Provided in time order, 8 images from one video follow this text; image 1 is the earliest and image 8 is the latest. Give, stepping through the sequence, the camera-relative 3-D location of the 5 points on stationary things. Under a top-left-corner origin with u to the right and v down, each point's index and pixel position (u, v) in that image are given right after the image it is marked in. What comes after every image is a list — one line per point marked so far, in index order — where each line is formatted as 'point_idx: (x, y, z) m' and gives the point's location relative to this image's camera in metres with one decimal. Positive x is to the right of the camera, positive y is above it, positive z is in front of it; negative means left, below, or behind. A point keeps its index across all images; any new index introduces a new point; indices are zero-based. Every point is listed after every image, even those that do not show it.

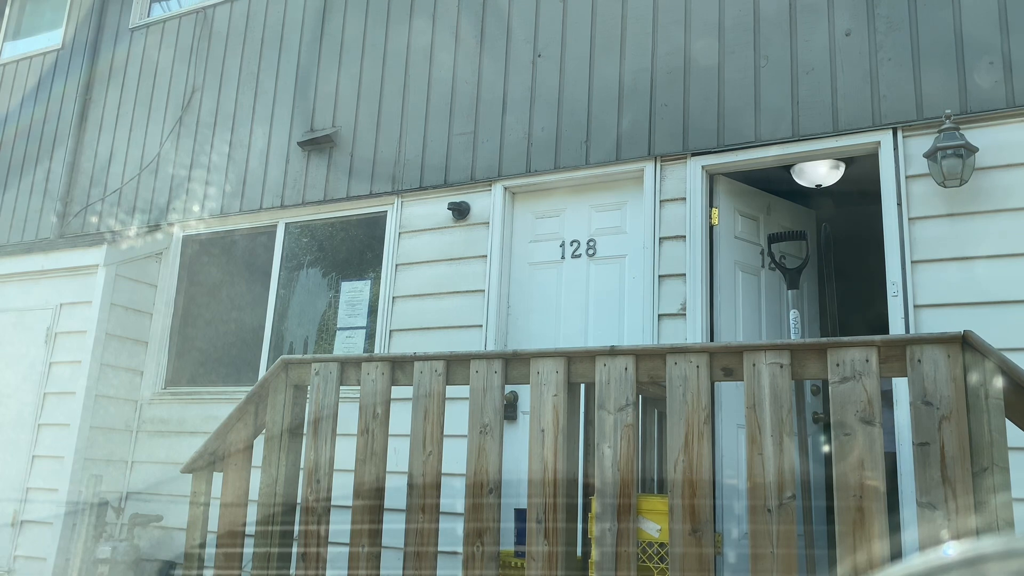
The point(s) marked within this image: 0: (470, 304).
0: (-0.2, -0.1, +4.6) m
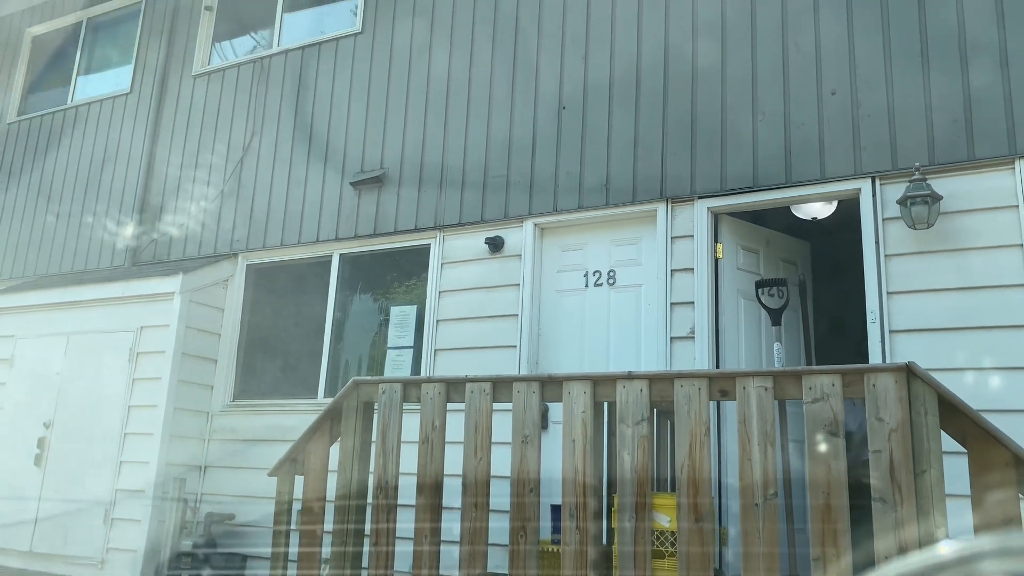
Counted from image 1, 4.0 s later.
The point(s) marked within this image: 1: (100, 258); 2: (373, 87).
0: (0.0, -0.2, +5.2) m
1: (-3.5, +0.3, +7.2) m
2: (-1.0, +1.5, +6.2) m
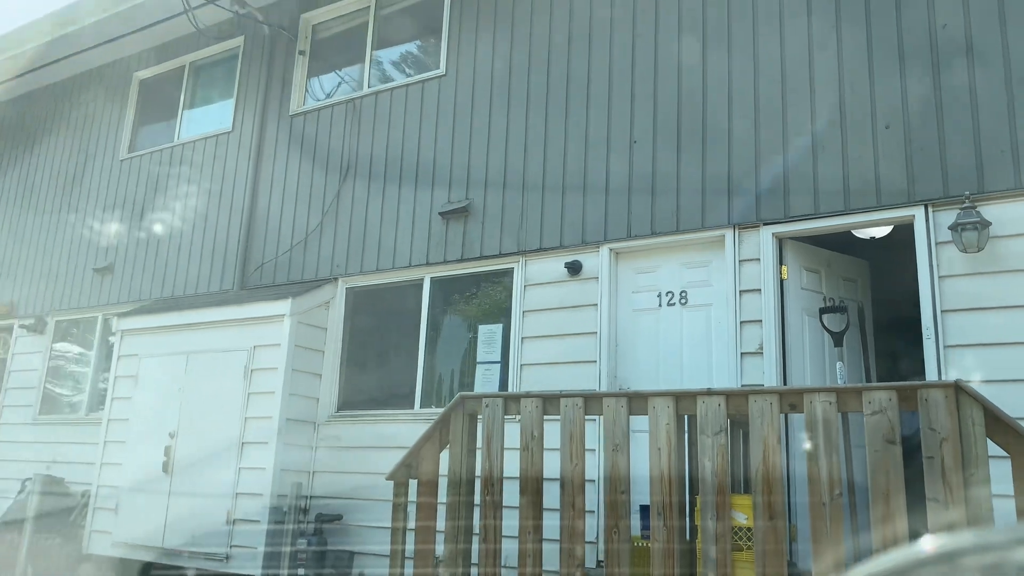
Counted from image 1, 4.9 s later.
0: (+0.5, -0.4, +5.7) m
1: (-2.9, +0.1, +7.9) m
2: (-0.4, +1.3, +6.8) m
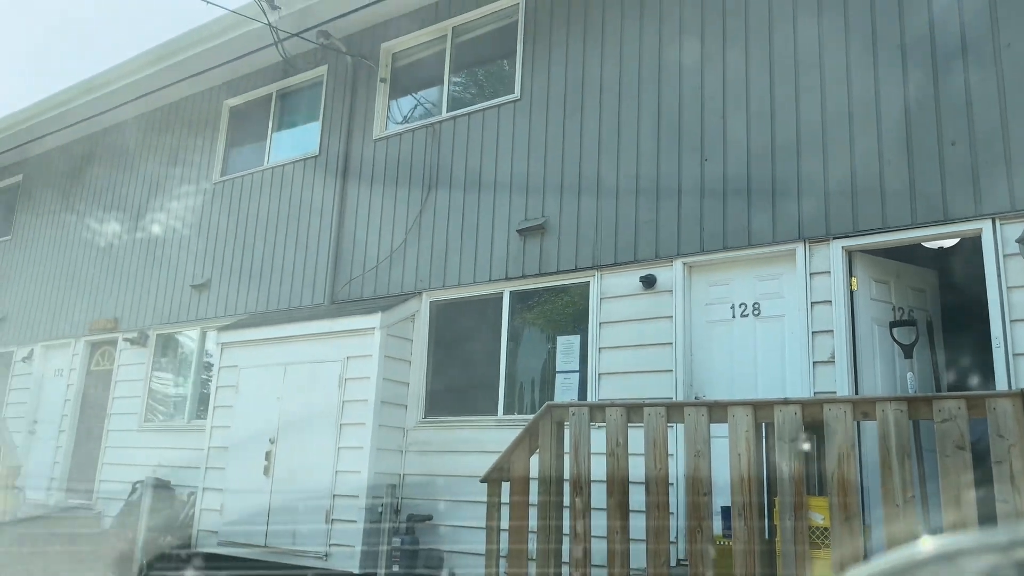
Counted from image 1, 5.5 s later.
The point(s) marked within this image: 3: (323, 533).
0: (+1.1, -0.5, +6.0) m
1: (-2.1, -0.1, +8.5) m
2: (+0.2, +1.2, +7.1) m
3: (-1.6, -2.0, +6.9) m
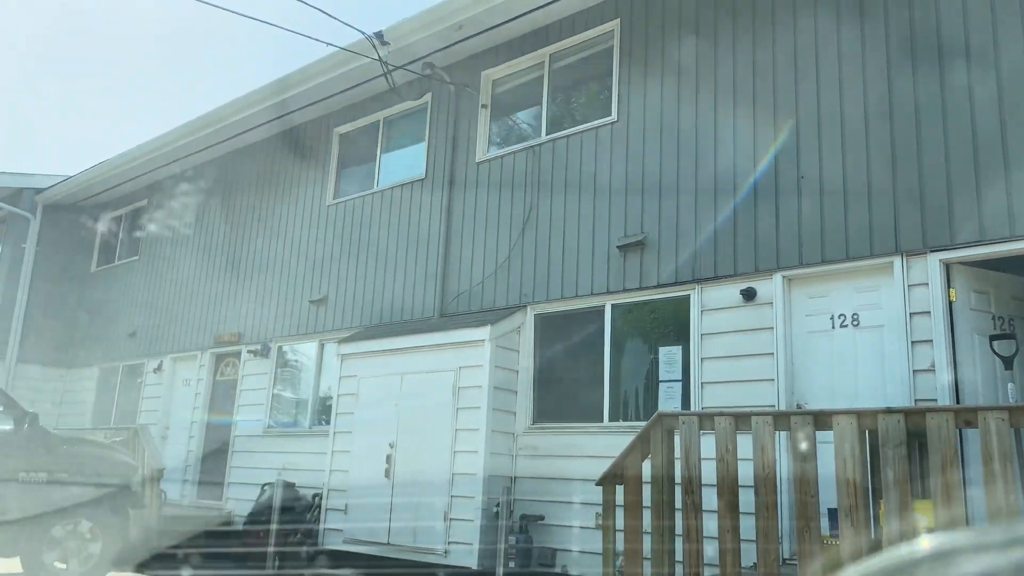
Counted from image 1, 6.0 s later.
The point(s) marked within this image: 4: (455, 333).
0: (+1.9, -0.6, +6.3) m
1: (-1.1, -0.2, +9.1) m
2: (+1.1, +1.1, +7.5) m
3: (-0.6, -2.2, +7.5) m
4: (-0.5, -0.4, +7.8) m
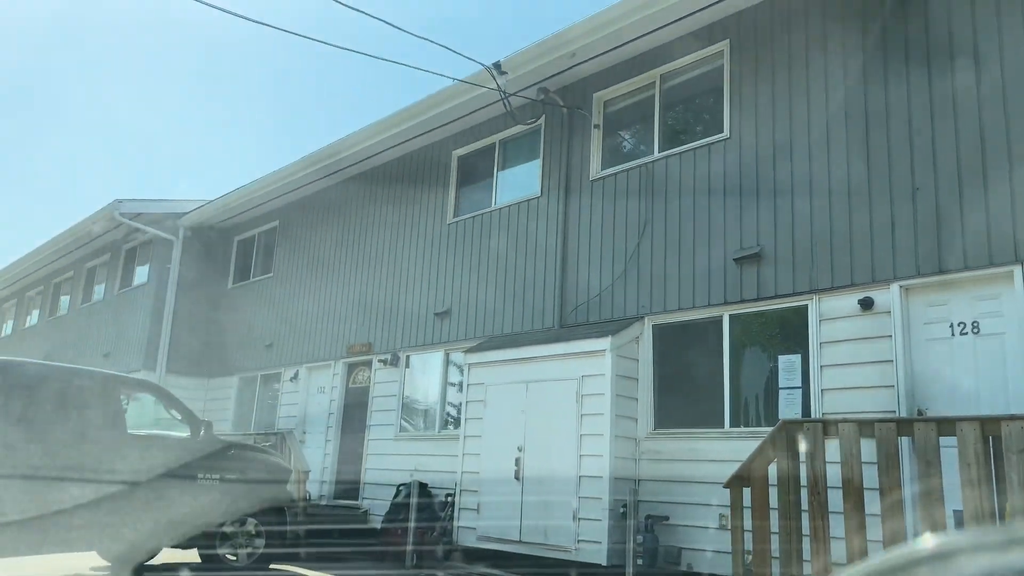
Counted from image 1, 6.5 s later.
0: (+2.9, -0.6, +6.5) m
1: (+0.3, -0.4, +9.6) m
2: (+2.2, +1.0, +7.8) m
3: (+0.6, -2.3, +8.0) m
4: (+0.7, -0.6, +8.3) m
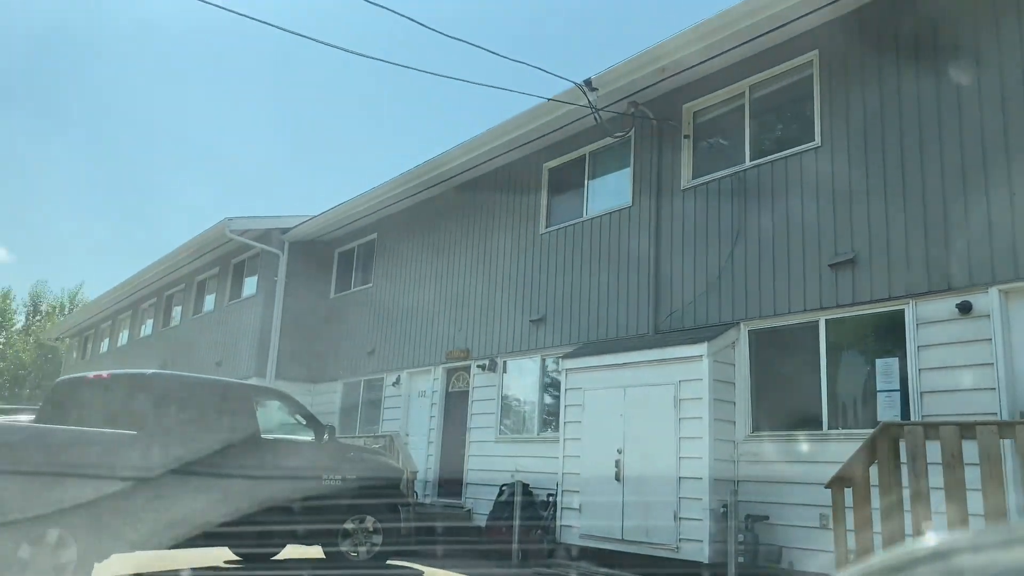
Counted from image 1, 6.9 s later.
0: (+3.7, -0.7, +6.6) m
1: (+1.4, -0.5, +9.9) m
2: (+3.1, +1.0, +8.0) m
3: (+1.6, -2.4, +8.3) m
4: (+1.7, -0.6, +8.6) m
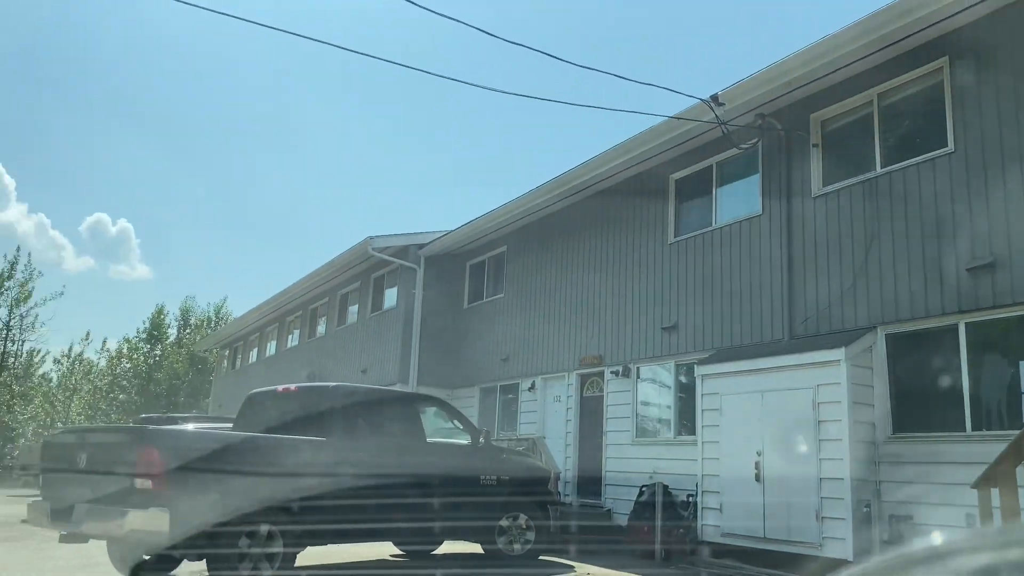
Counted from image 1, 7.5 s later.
0: (+5.0, -0.7, +6.6) m
1: (+3.1, -0.5, +10.2) m
2: (+4.5, +0.9, +8.1) m
3: (+3.1, -2.5, +8.6) m
4: (+3.2, -0.7, +8.9) m
